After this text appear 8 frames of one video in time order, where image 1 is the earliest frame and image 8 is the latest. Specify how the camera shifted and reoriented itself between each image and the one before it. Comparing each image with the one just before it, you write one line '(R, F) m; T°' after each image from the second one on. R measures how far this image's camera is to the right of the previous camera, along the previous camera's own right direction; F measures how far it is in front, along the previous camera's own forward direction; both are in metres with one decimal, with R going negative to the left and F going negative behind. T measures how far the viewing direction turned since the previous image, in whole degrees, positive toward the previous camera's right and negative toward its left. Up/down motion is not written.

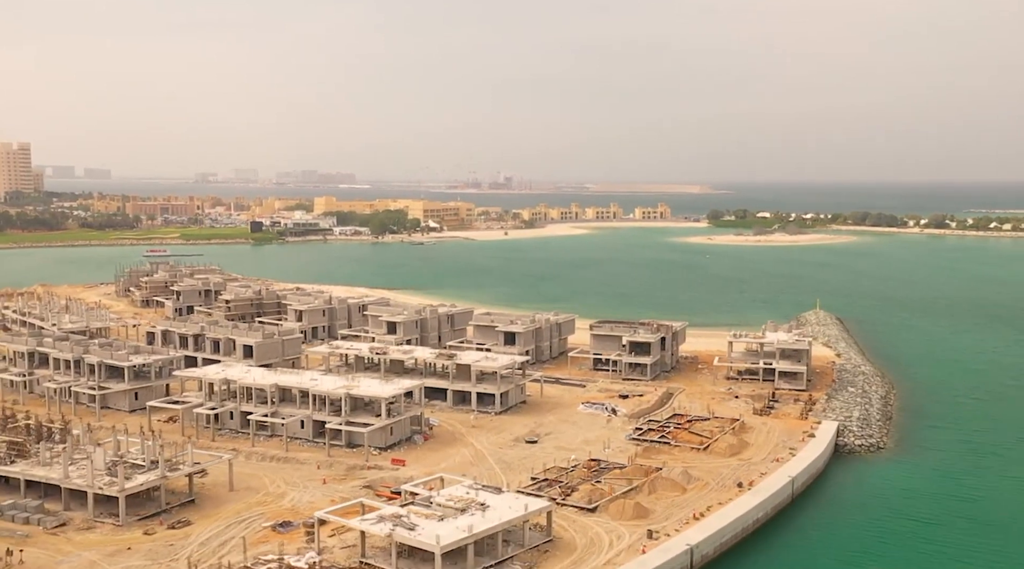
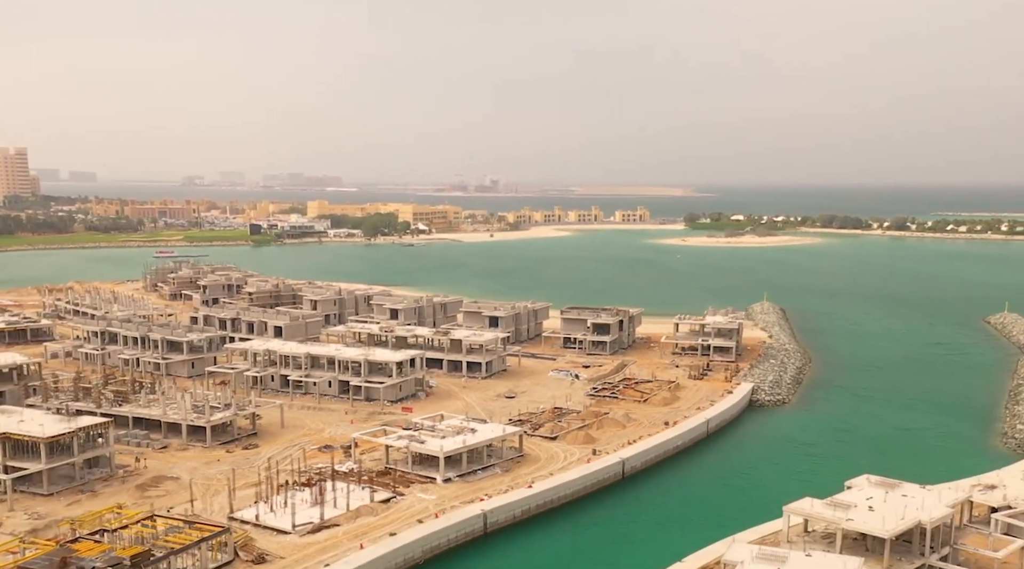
(+0.1, -4.7) m; +1°
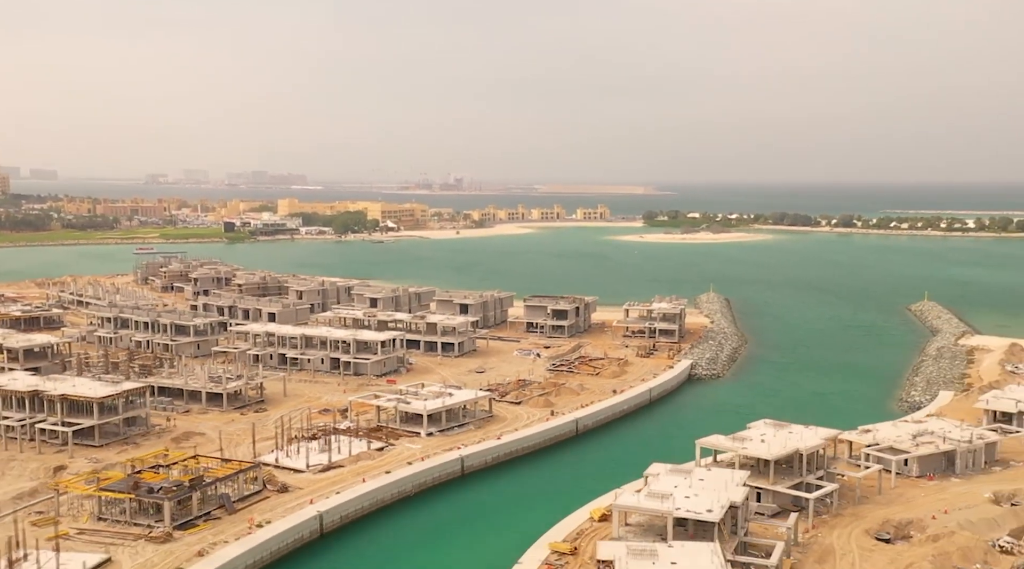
(-0.1, -3.2) m; +2°
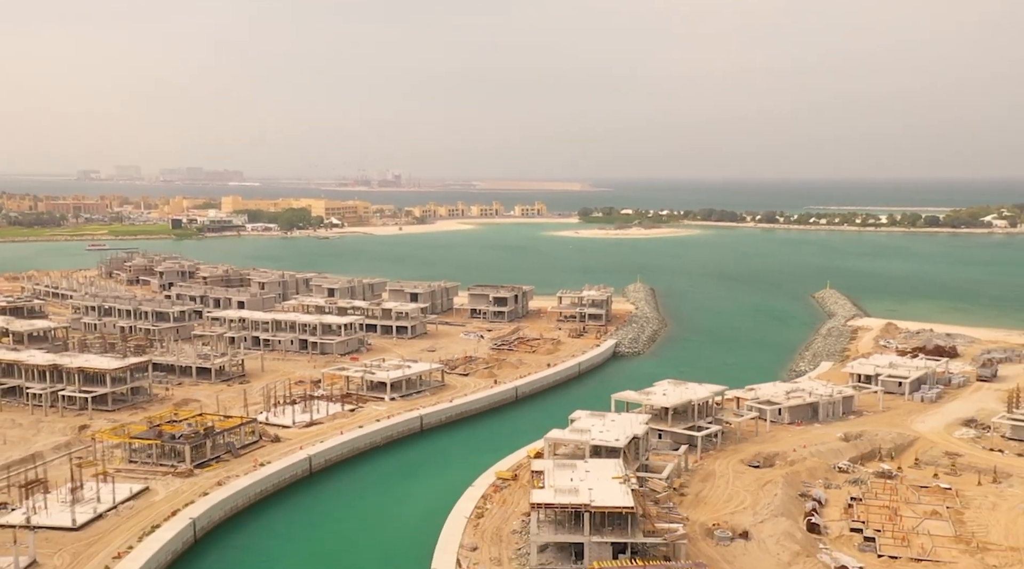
(-0.3, -3.6) m; +4°
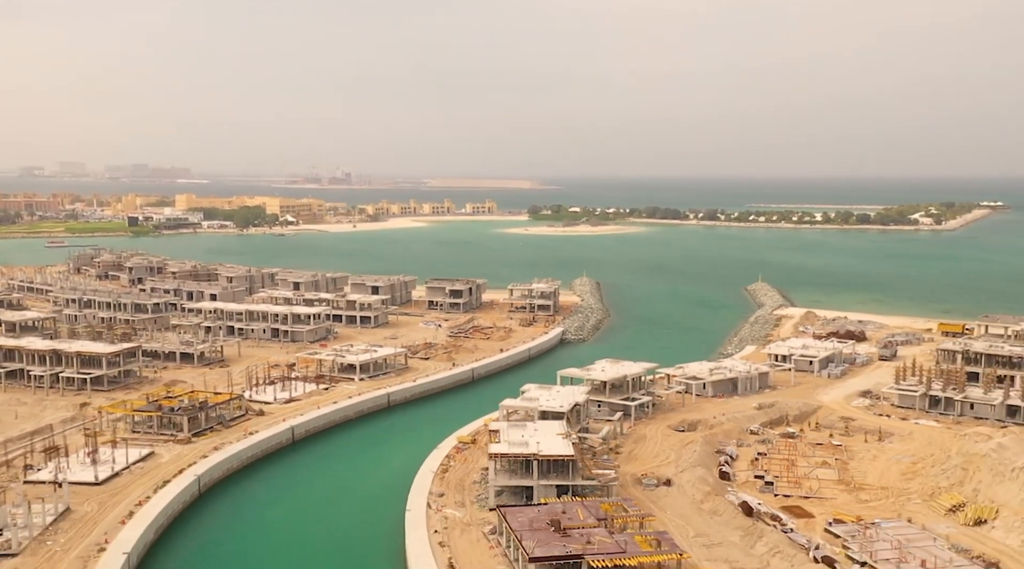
(-0.2, -2.6) m; +3°
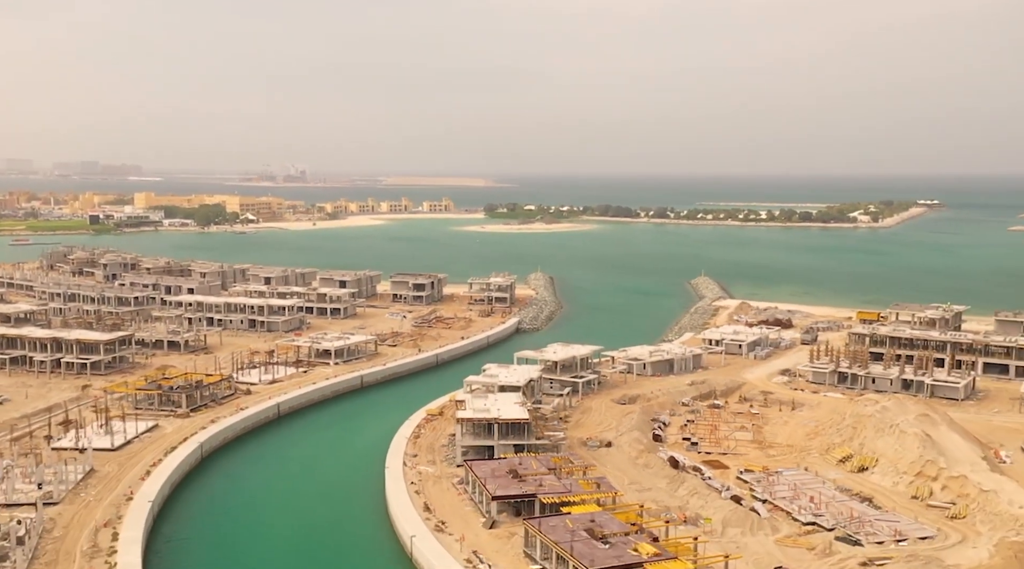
(-0.2, -2.7) m; +3°
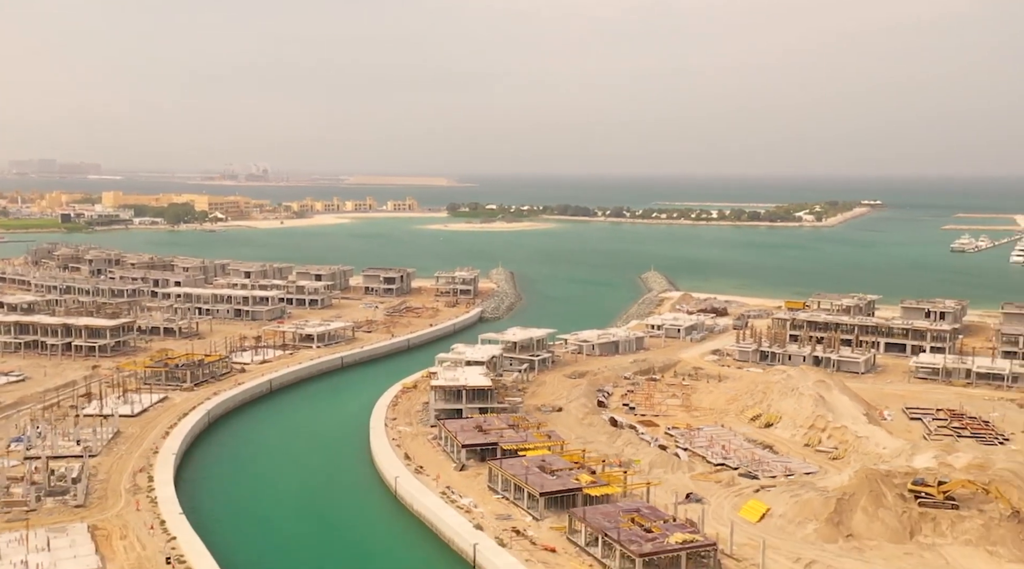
(-0.1, -3.3) m; +2°
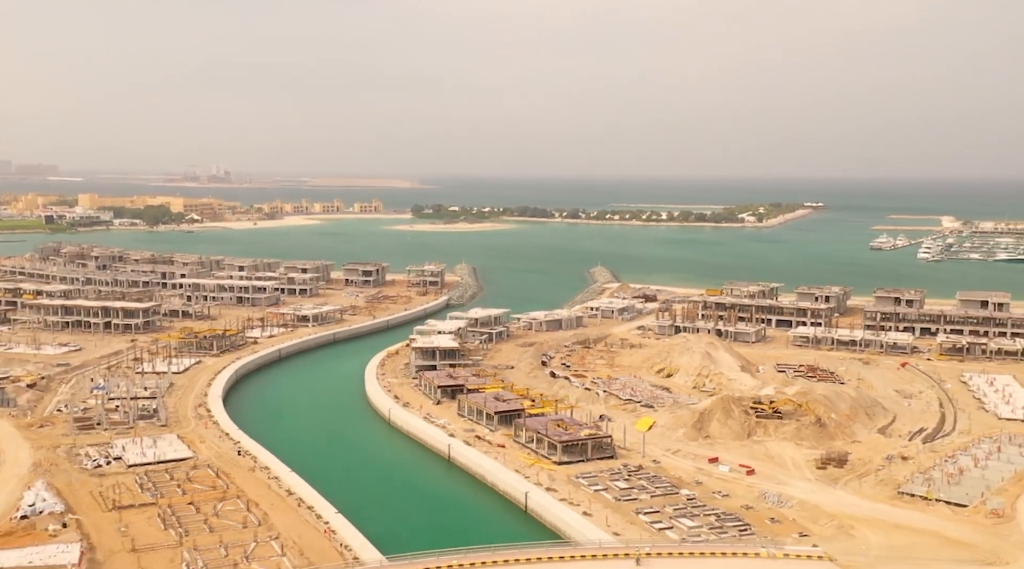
(0.0, -6.5) m; +2°
